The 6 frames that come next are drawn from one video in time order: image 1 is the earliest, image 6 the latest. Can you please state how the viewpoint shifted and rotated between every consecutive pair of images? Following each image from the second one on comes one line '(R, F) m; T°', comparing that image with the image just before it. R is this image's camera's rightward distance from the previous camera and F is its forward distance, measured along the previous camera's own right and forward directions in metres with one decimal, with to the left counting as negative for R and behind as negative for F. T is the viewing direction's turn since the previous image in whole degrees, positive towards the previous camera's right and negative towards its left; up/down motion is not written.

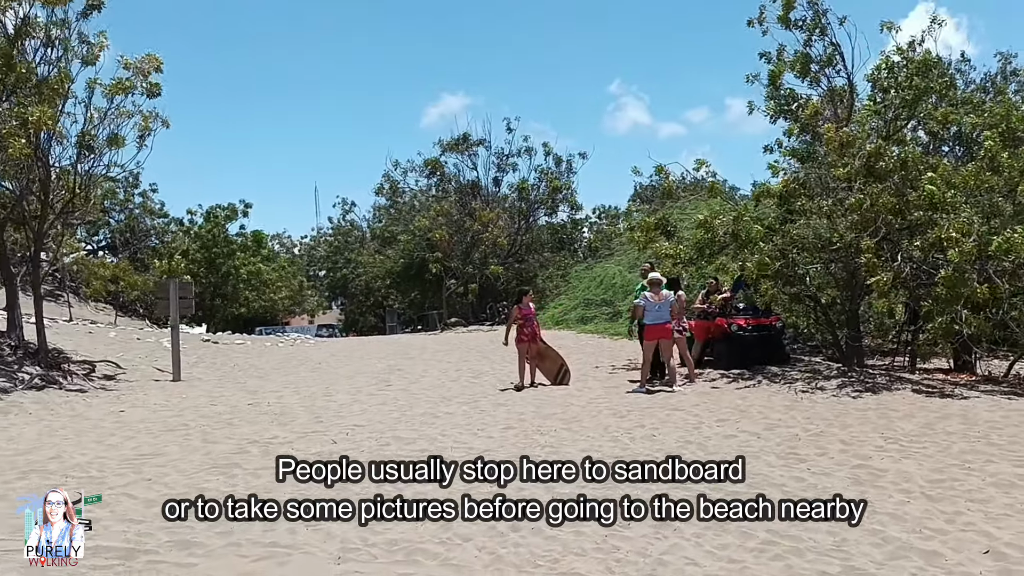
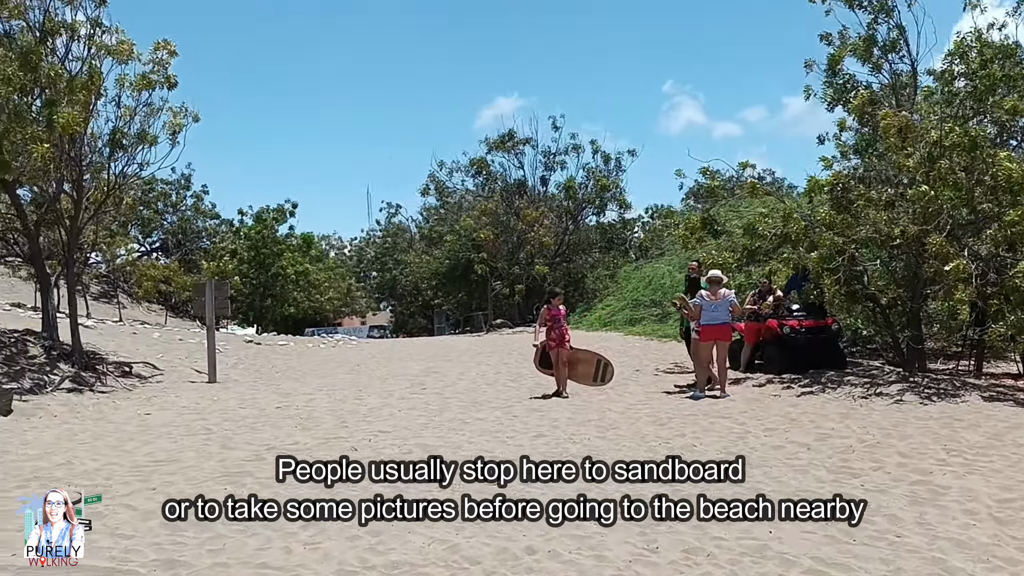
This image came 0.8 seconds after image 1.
(+0.2, +0.4) m; -4°
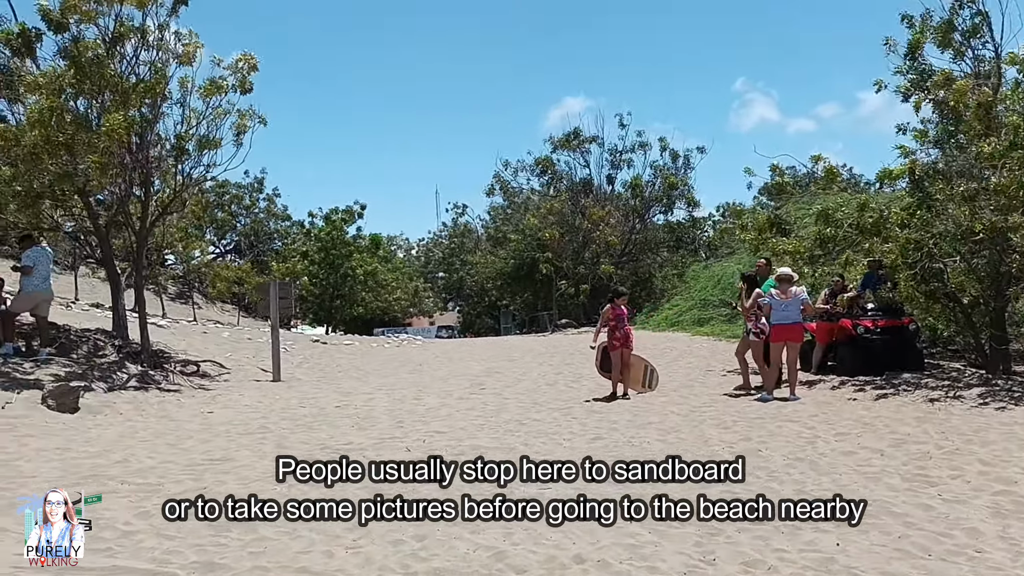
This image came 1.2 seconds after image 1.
(+0.1, +0.2) m; -5°
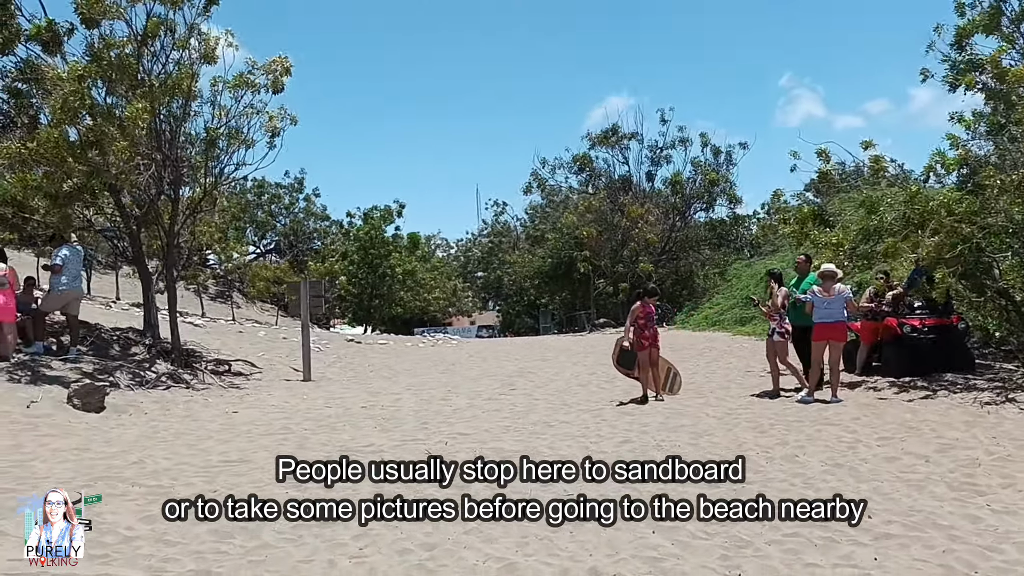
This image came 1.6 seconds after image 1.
(+0.1, +0.2) m; -3°
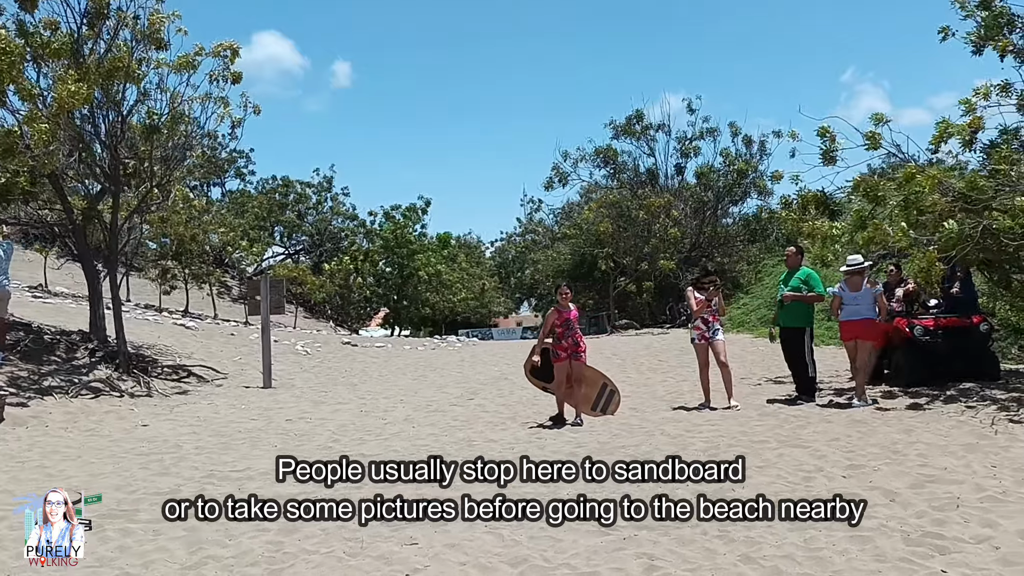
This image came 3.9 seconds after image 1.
(+1.1, +1.1) m; -4°
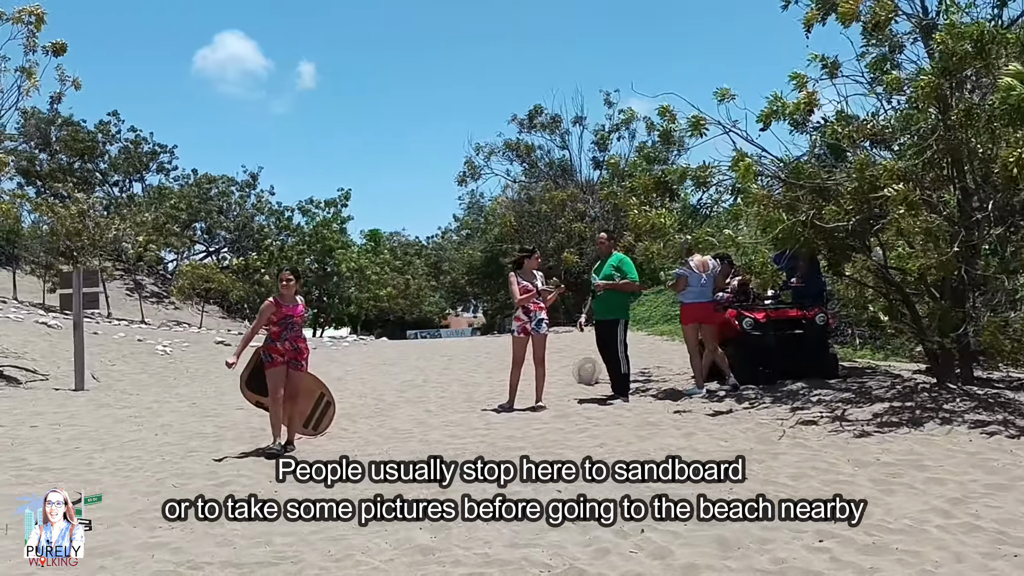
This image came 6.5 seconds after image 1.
(+1.7, +0.9) m; +2°
